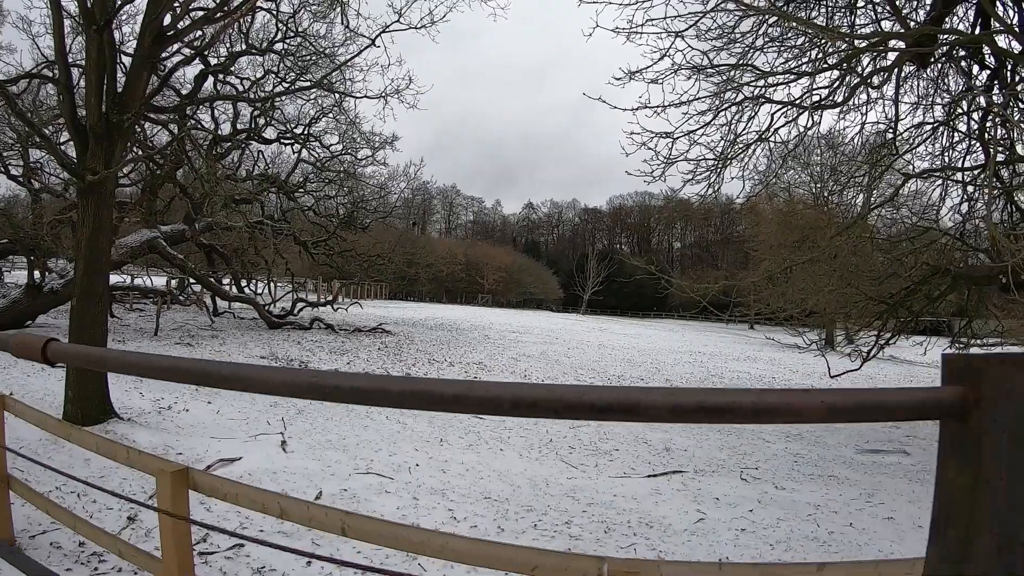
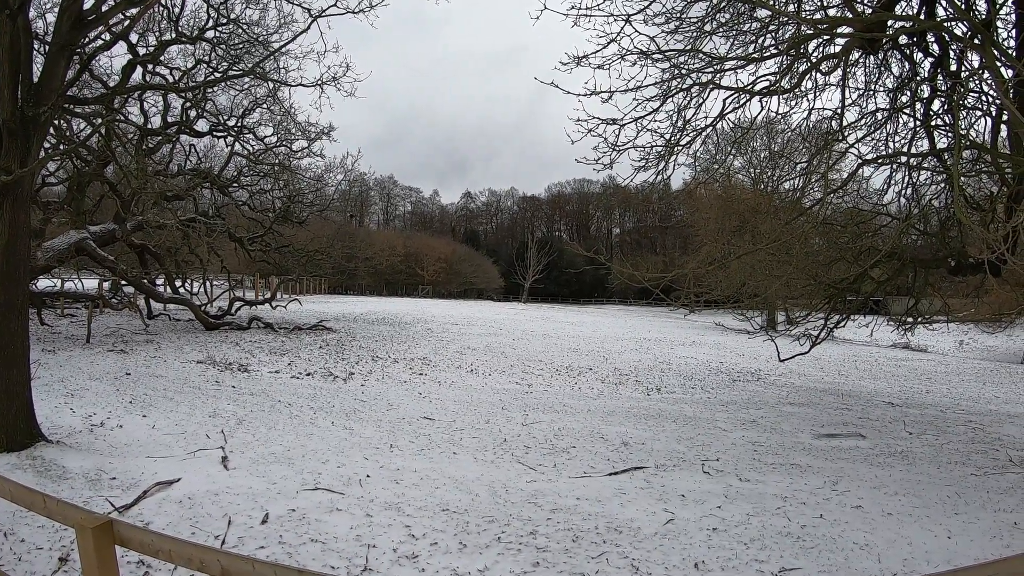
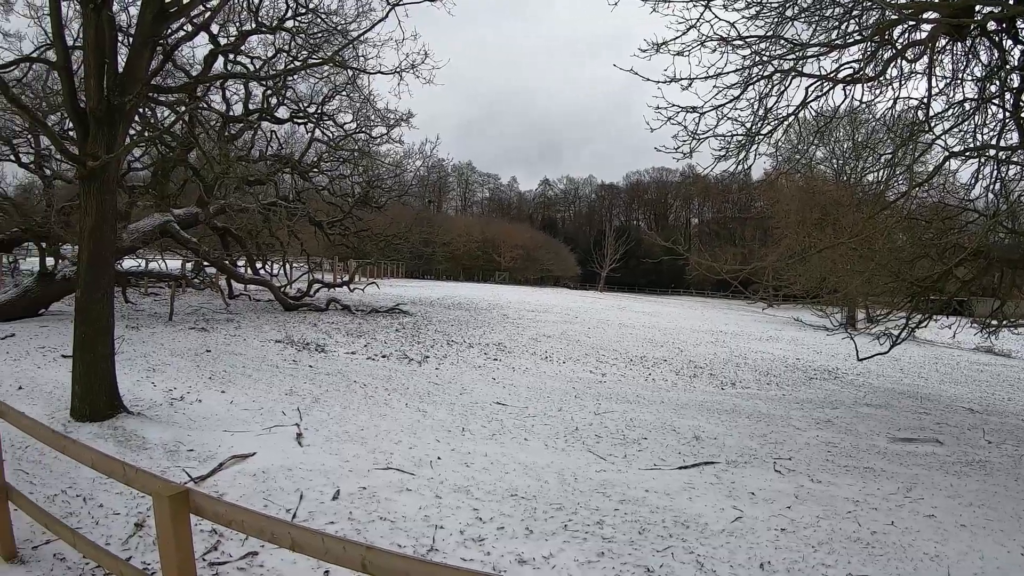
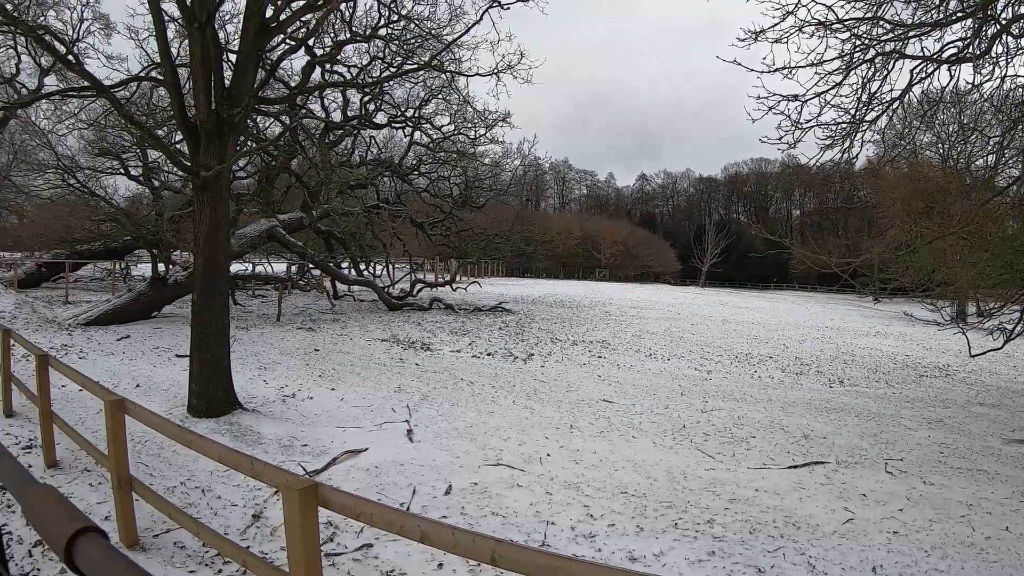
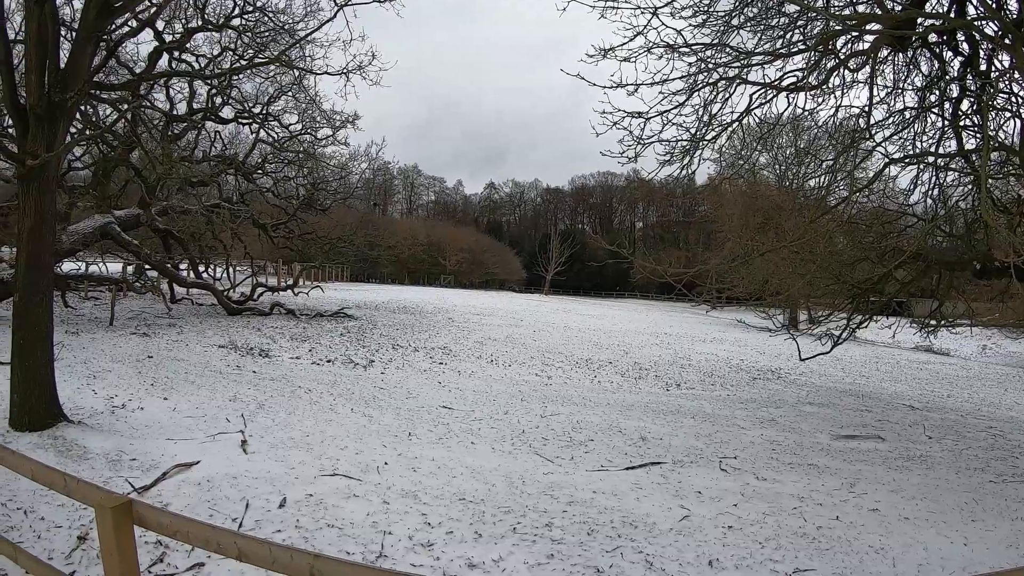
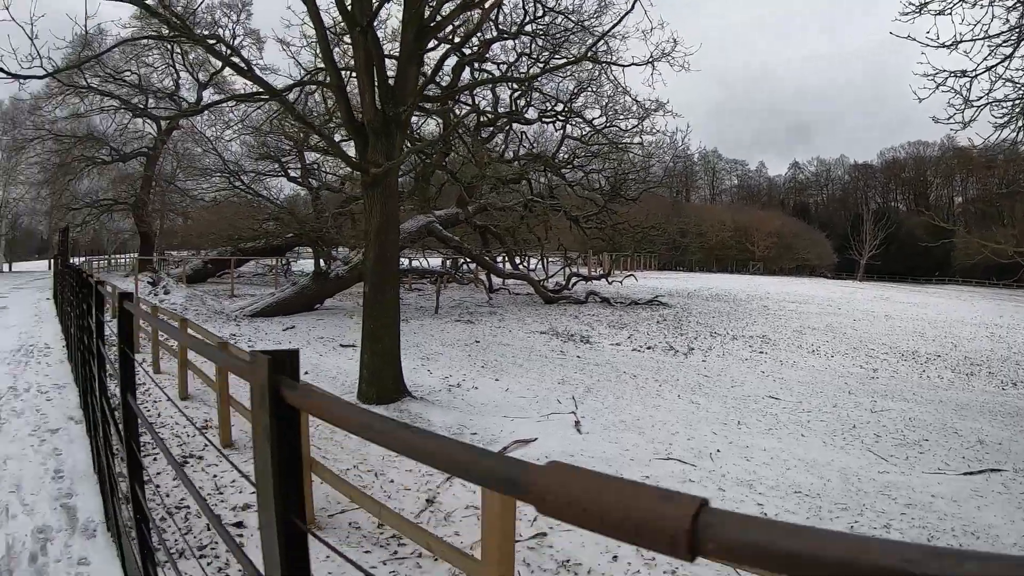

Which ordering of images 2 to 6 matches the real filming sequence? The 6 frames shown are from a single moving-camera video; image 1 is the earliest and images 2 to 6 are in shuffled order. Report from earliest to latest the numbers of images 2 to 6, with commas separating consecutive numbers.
2, 5, 3, 4, 6
